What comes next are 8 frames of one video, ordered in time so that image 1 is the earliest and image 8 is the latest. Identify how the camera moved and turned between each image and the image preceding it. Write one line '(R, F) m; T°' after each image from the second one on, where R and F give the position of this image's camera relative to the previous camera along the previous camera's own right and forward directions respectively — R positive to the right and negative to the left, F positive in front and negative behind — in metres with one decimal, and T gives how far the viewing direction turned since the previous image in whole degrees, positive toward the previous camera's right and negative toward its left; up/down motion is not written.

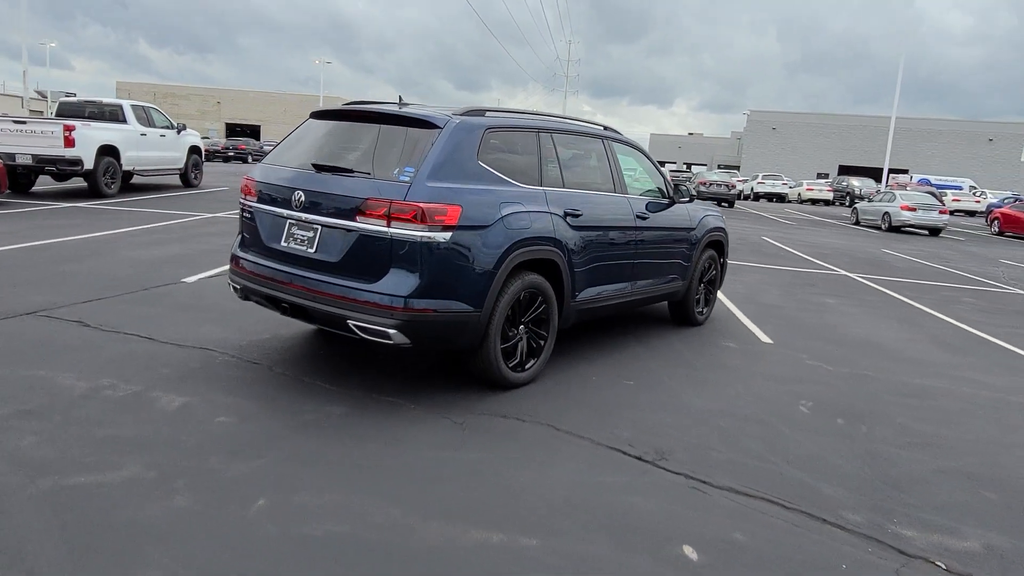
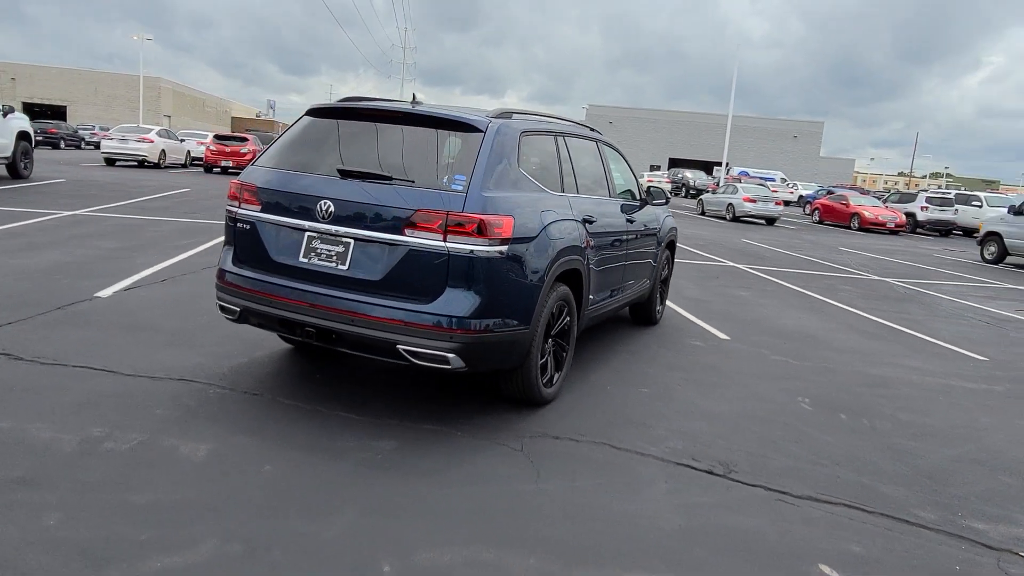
(-1.2, +0.4) m; +13°
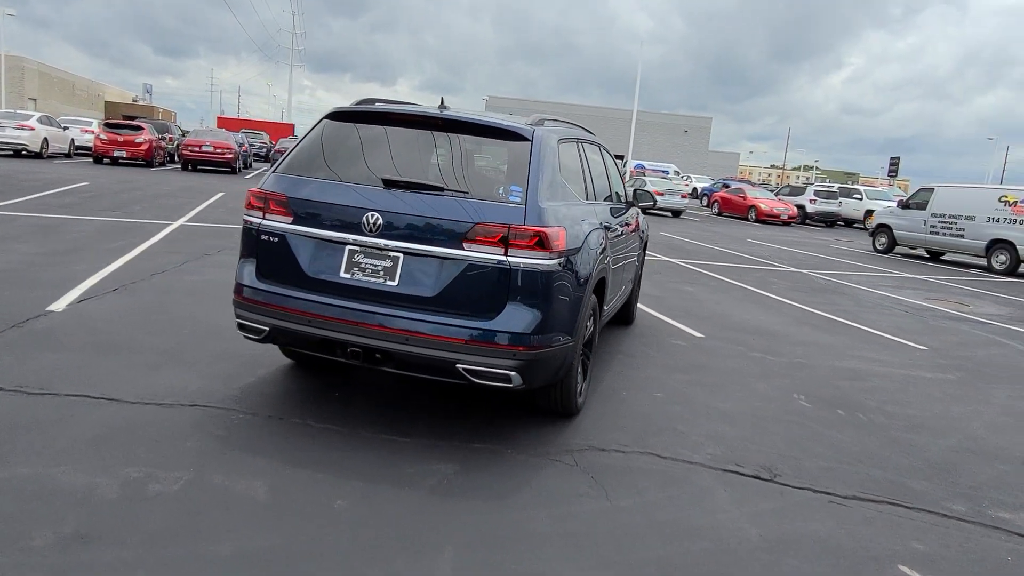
(-0.9, +0.2) m; +8°
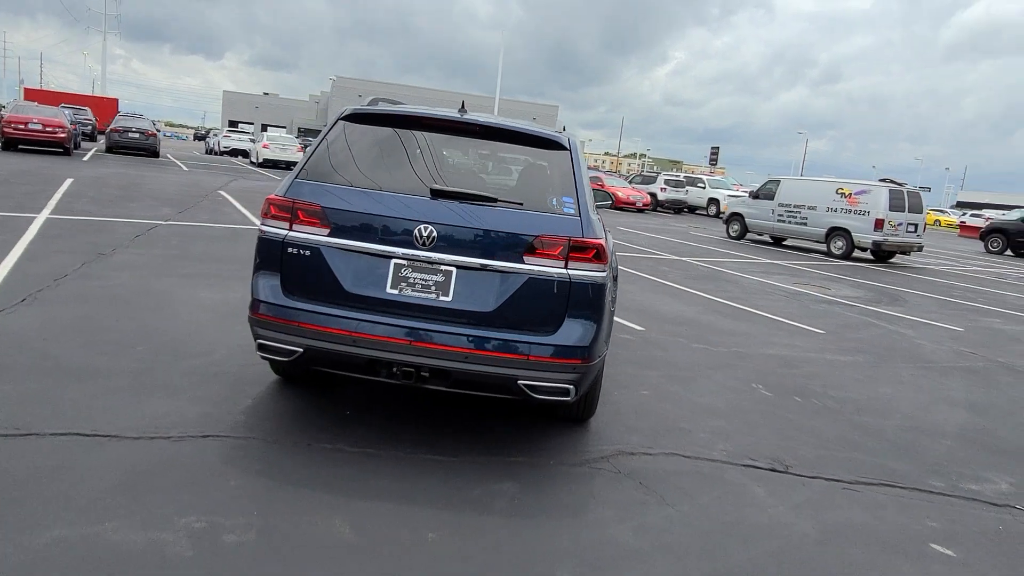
(-1.1, +0.2) m; +12°
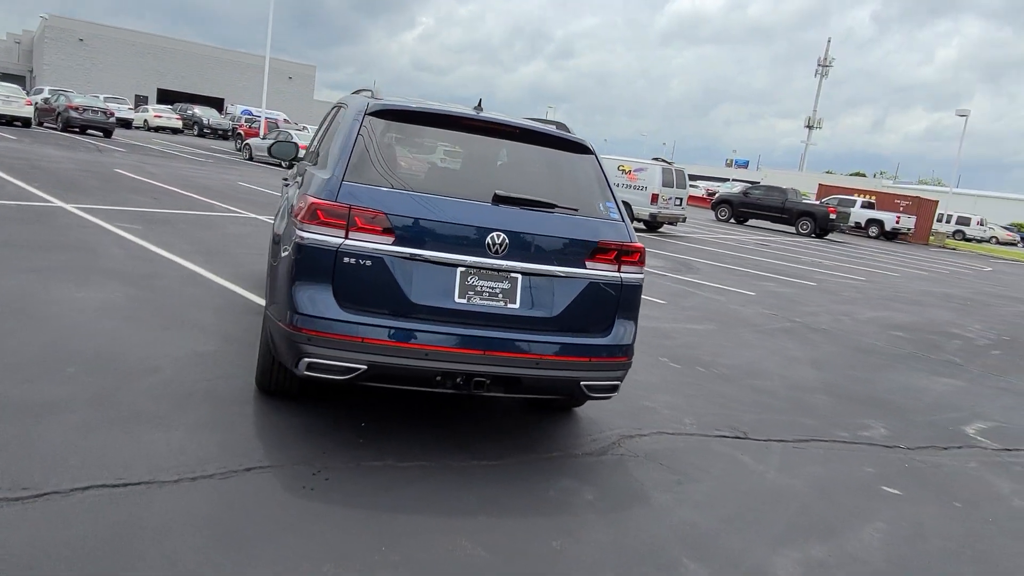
(-1.5, +0.2) m; +19°
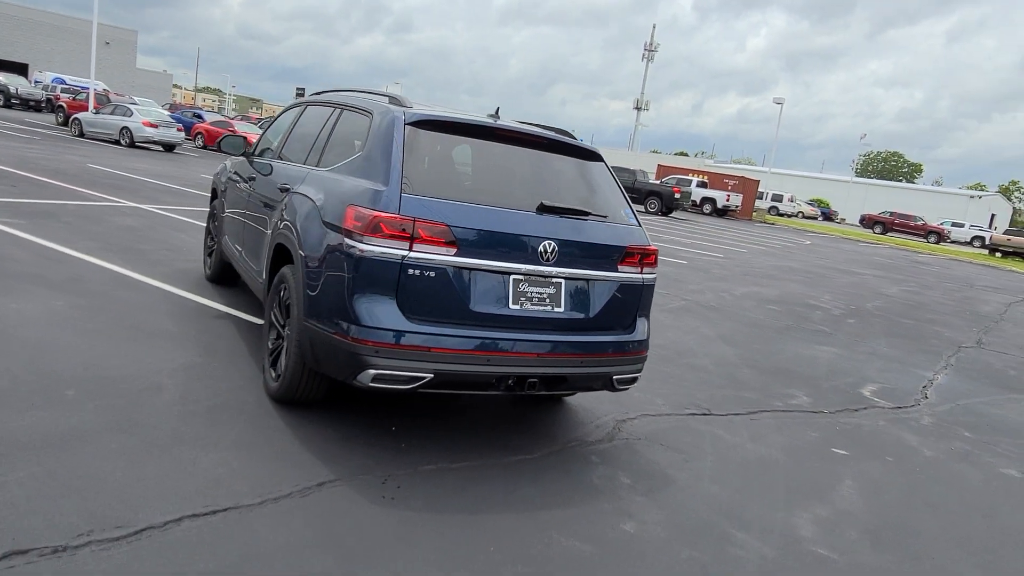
(-1.1, -0.1) m; +12°
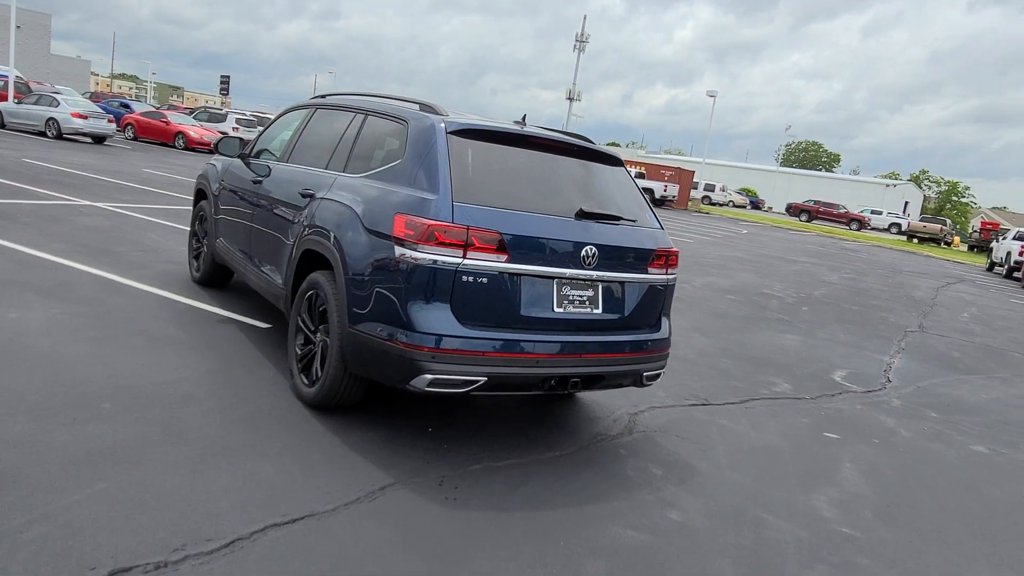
(-0.6, -0.1) m; +5°
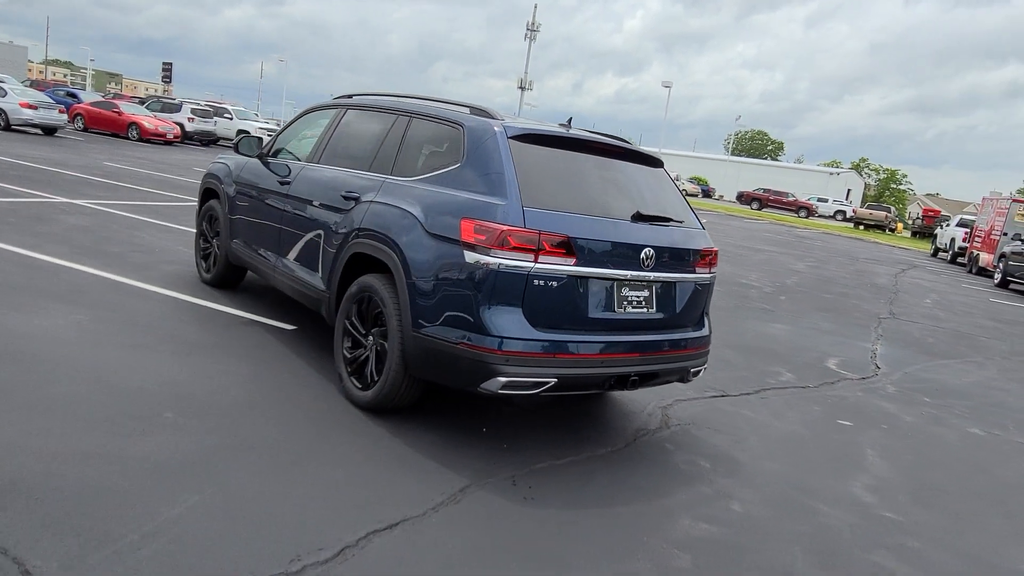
(-0.6, -0.1) m; +4°
